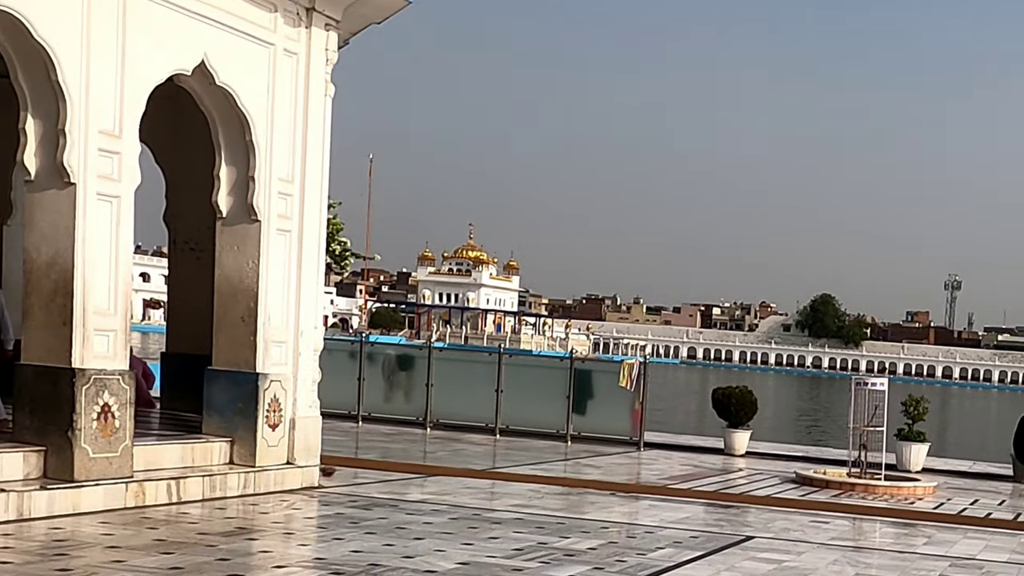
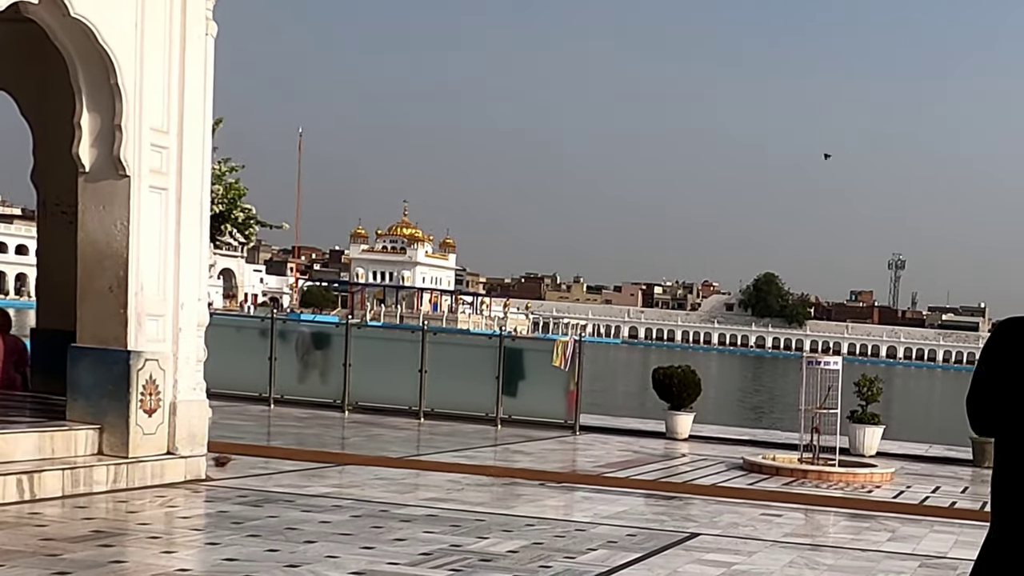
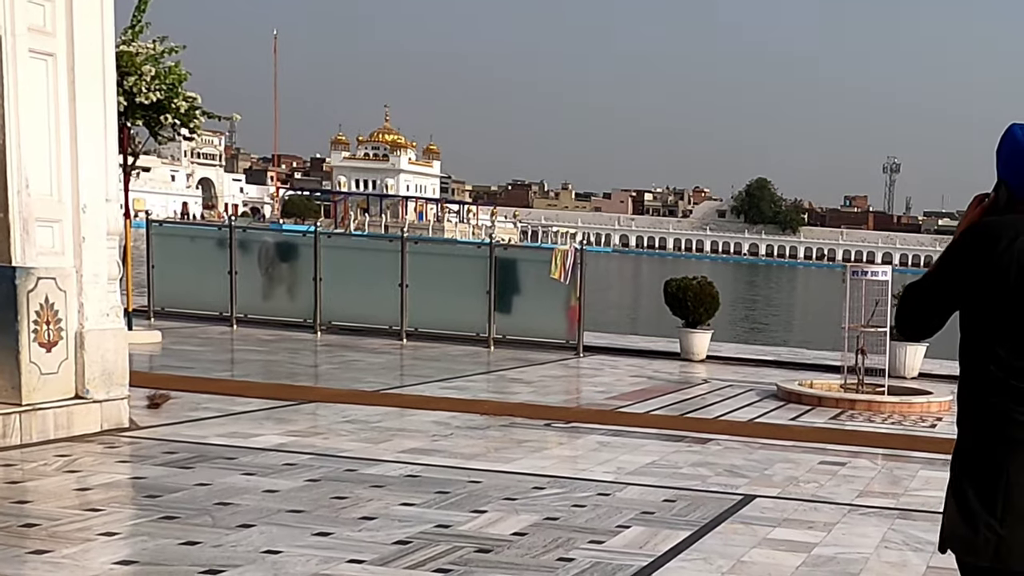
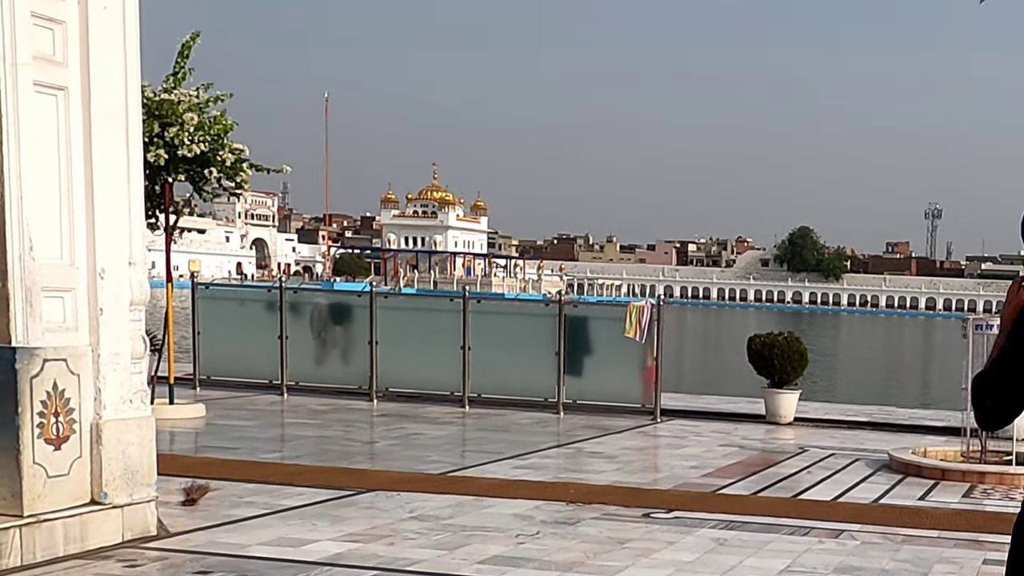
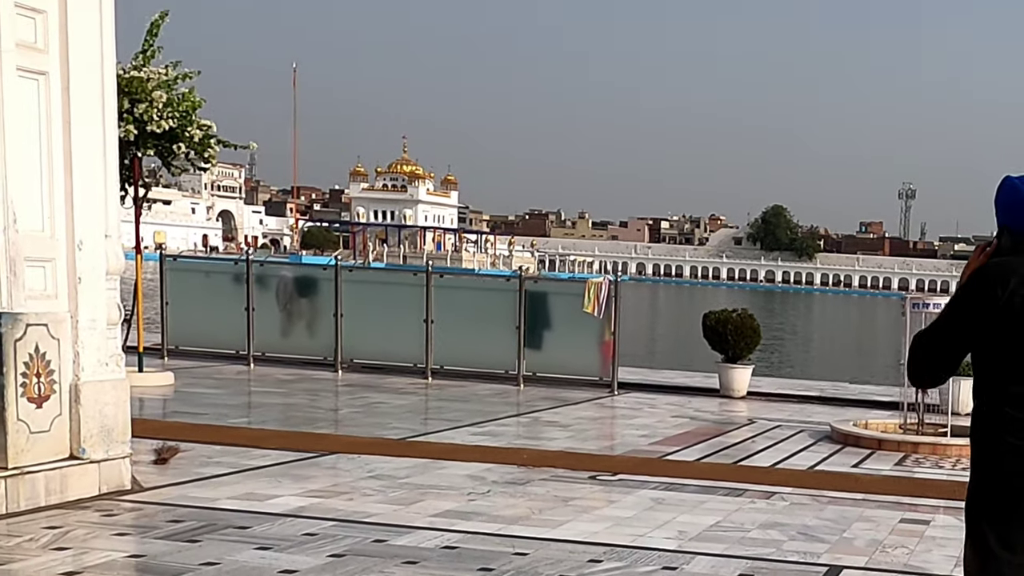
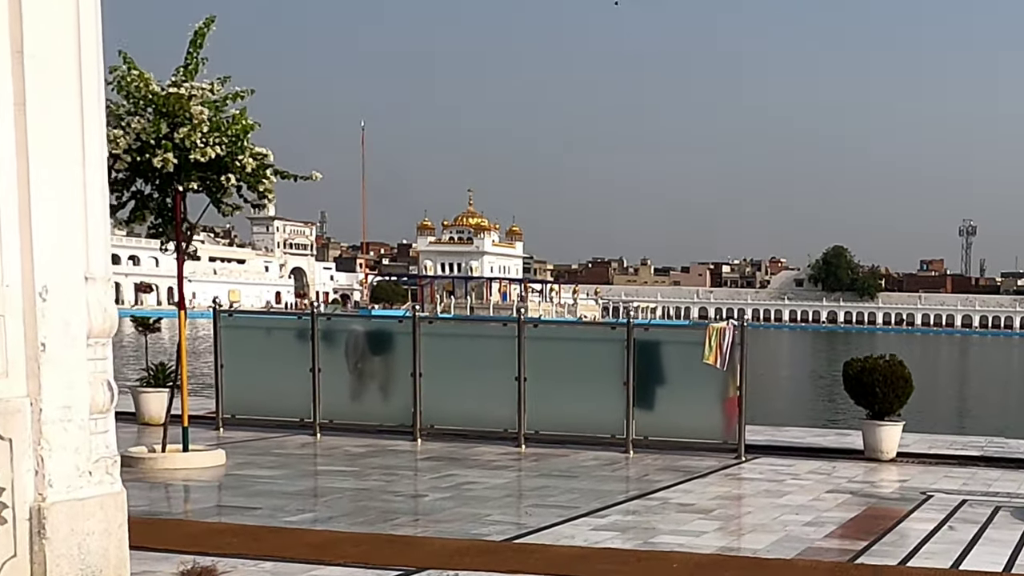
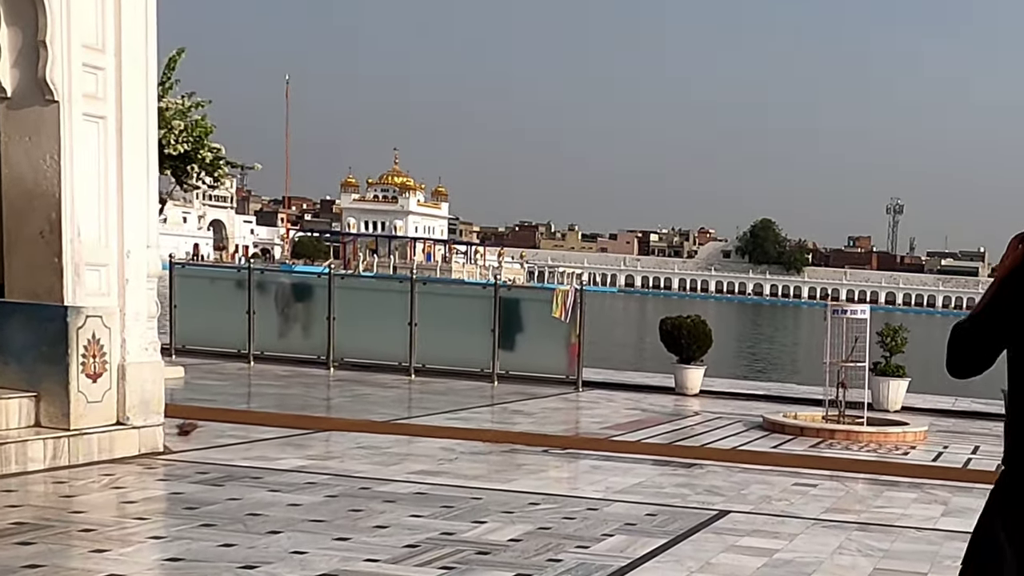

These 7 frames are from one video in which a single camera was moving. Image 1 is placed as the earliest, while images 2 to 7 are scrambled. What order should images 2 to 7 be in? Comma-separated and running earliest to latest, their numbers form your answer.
2, 7, 3, 5, 4, 6
